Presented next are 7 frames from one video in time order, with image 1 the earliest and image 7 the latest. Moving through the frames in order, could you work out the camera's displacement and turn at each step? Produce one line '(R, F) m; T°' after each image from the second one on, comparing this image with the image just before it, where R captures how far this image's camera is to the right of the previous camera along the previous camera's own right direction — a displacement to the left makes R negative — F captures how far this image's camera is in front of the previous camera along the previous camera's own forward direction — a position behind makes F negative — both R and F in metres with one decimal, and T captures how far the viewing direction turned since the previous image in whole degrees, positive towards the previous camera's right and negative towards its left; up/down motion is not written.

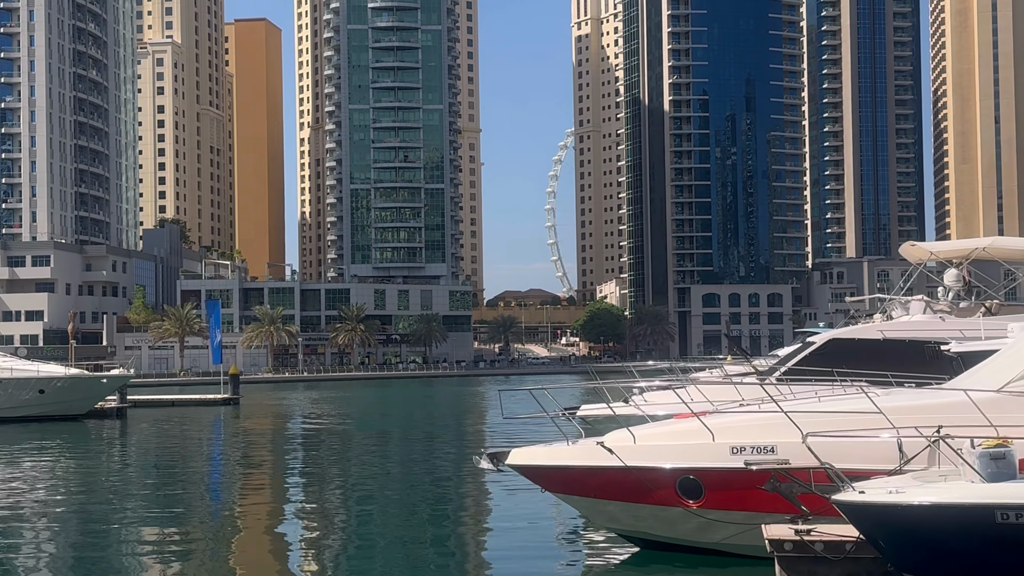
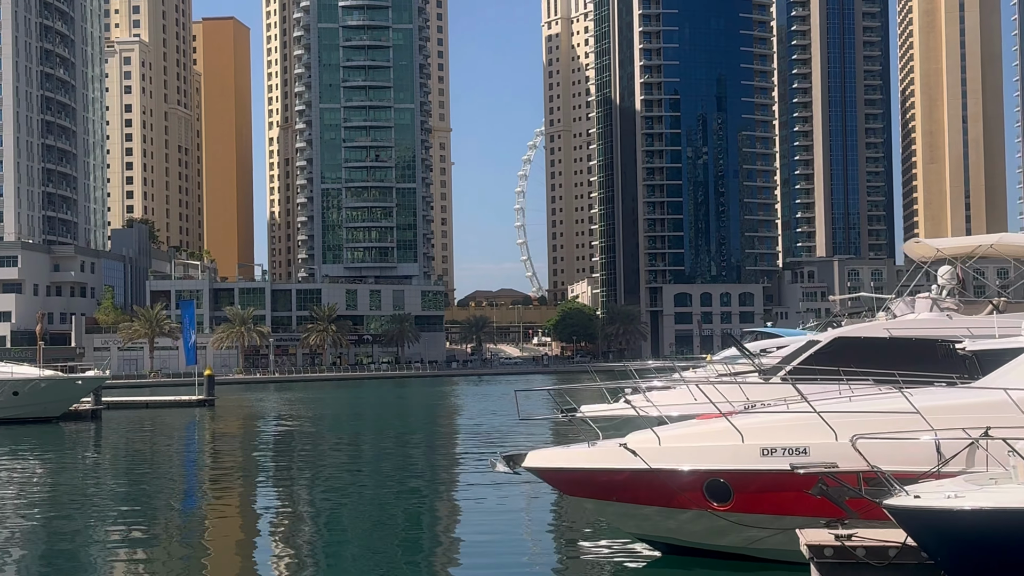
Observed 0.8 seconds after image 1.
(-0.3, +0.3) m; +2°
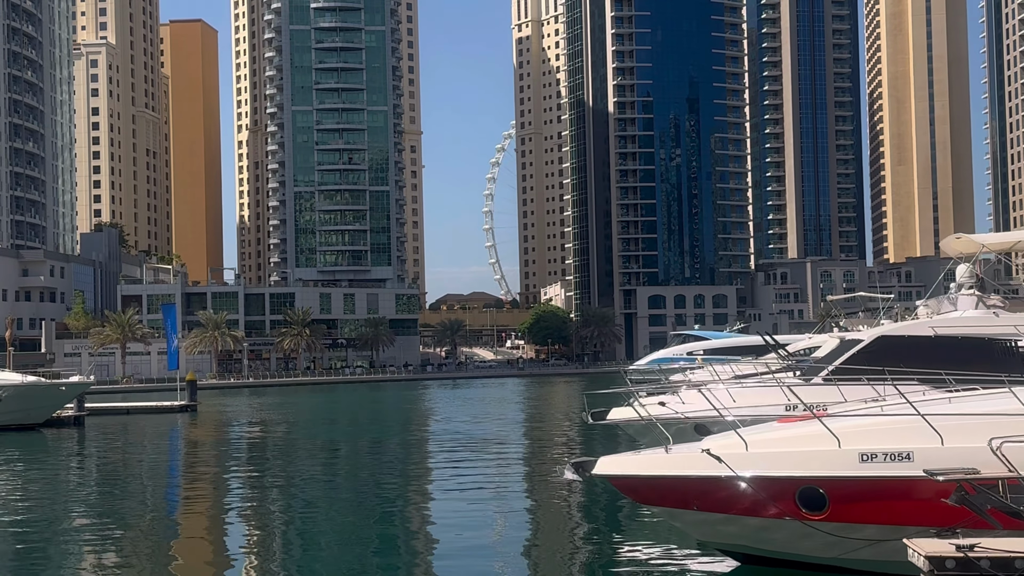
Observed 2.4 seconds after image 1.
(-0.6, +0.4) m; +2°
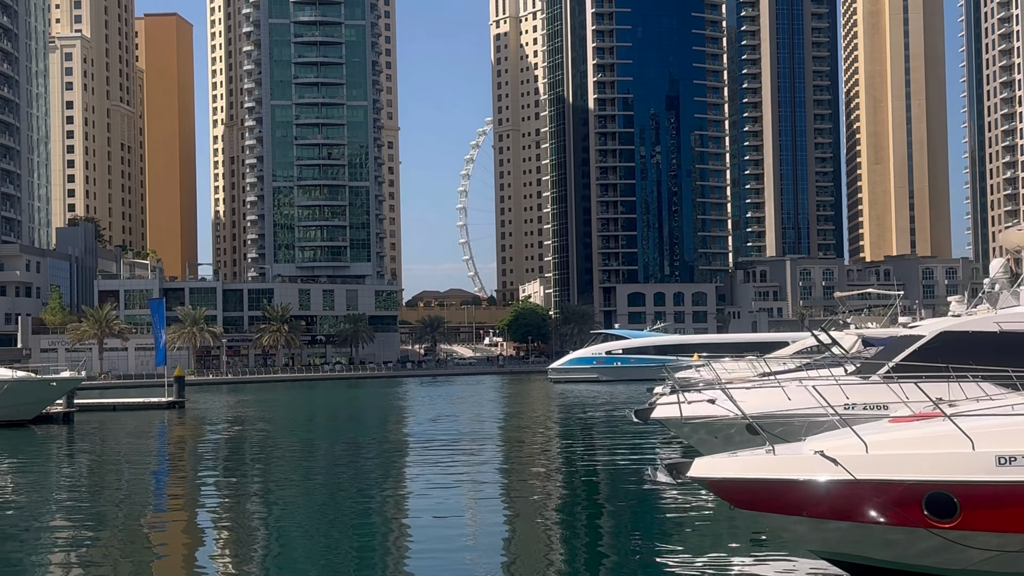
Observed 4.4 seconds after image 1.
(-0.6, +0.5) m; +1°
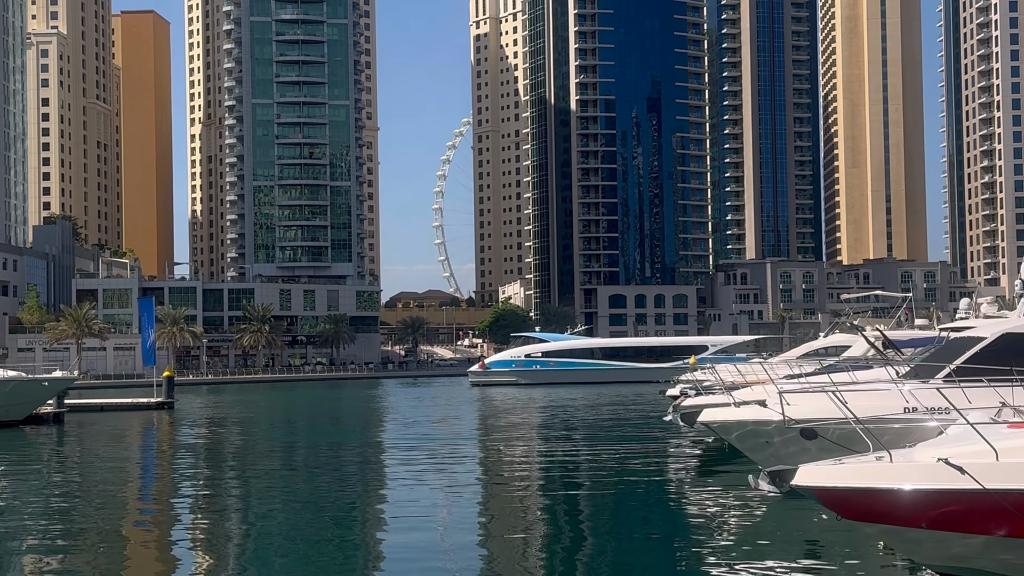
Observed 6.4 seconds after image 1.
(-0.6, +0.4) m; +1°
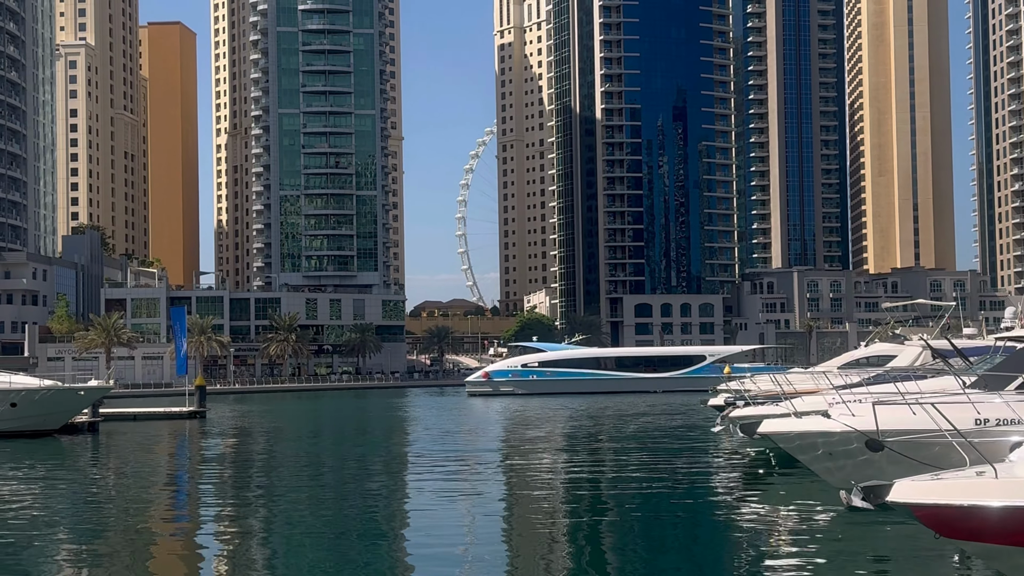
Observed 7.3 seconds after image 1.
(-0.3, +0.2) m; -1°
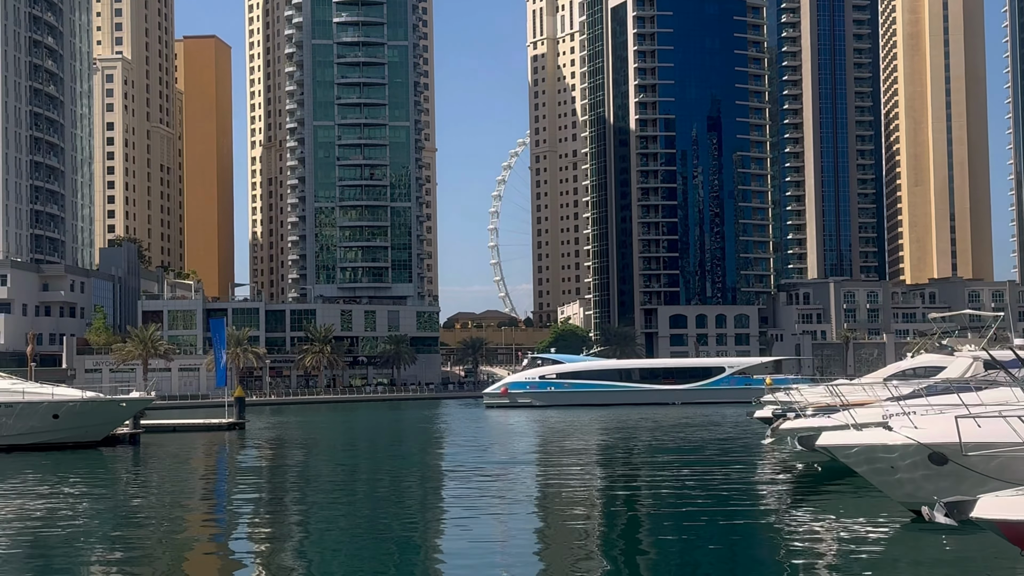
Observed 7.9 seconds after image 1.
(-0.2, +0.3) m; -2°
